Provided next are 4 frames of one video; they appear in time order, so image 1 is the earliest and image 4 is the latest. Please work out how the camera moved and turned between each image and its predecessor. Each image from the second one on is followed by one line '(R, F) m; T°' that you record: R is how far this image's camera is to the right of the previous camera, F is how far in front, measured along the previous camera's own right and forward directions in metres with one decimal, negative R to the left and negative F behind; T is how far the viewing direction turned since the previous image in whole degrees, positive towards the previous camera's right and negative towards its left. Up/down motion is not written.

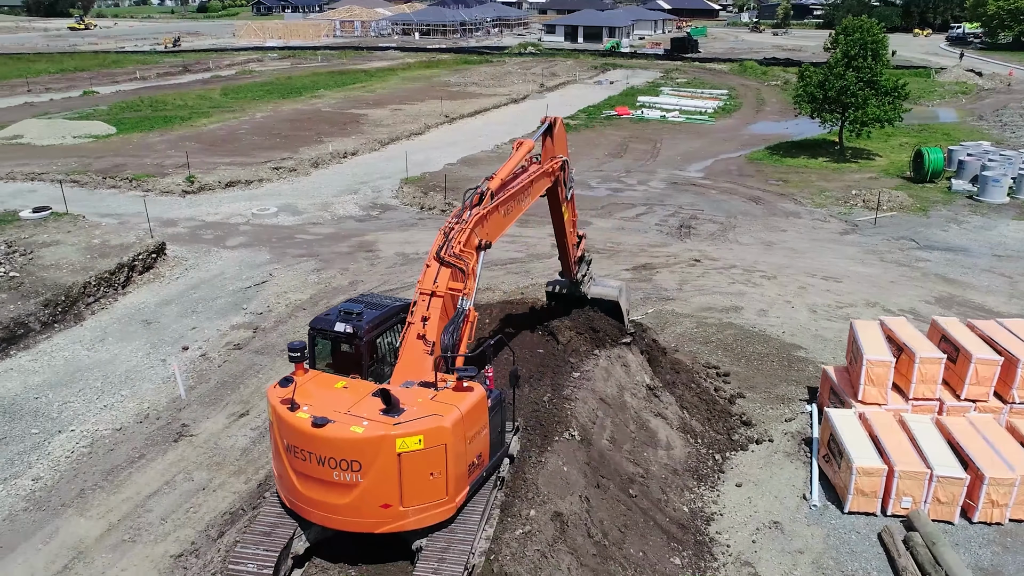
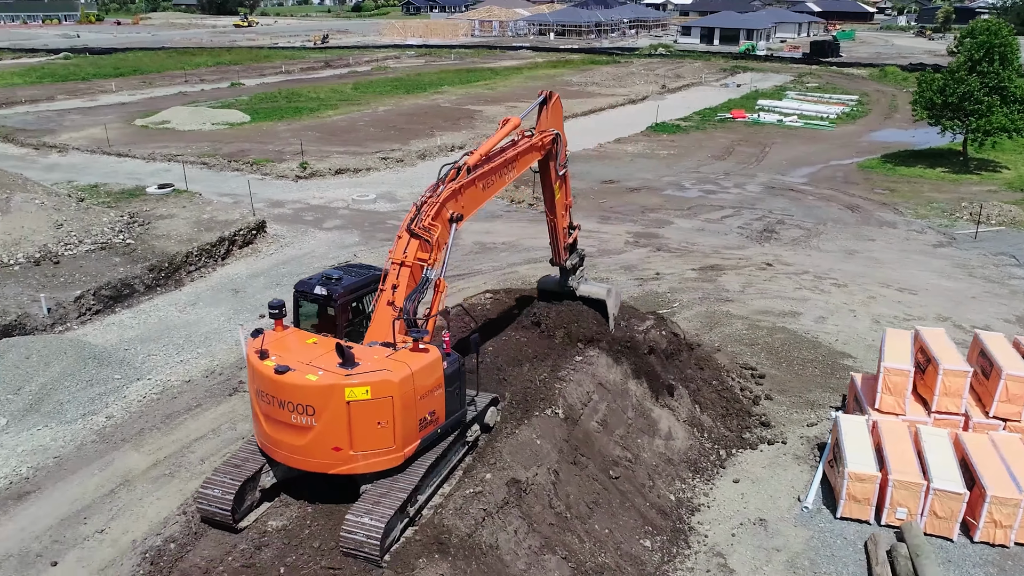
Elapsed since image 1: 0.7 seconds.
(+1.6, -0.3) m; -9°
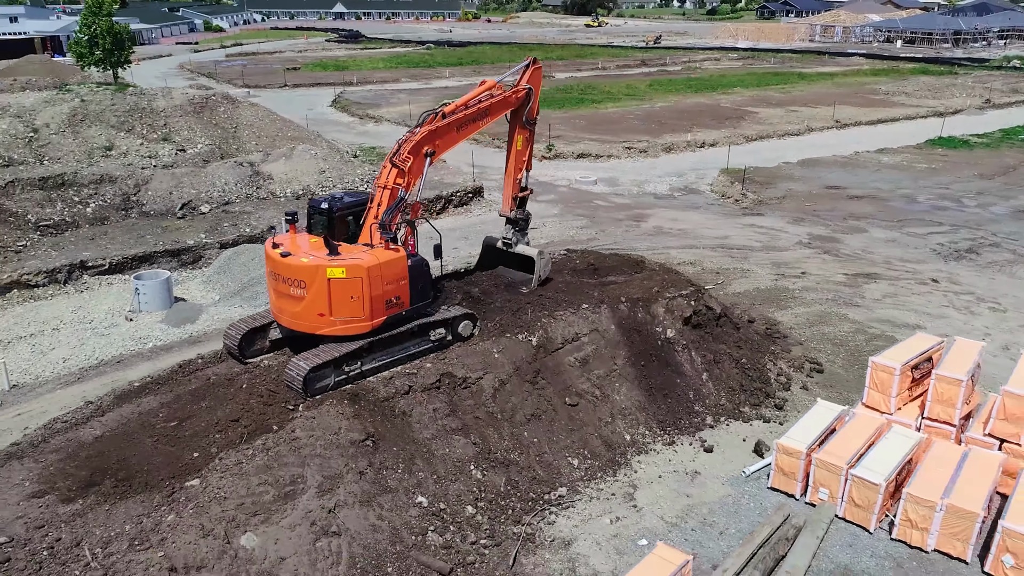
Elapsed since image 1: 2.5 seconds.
(+4.4, -0.9) m; -23°
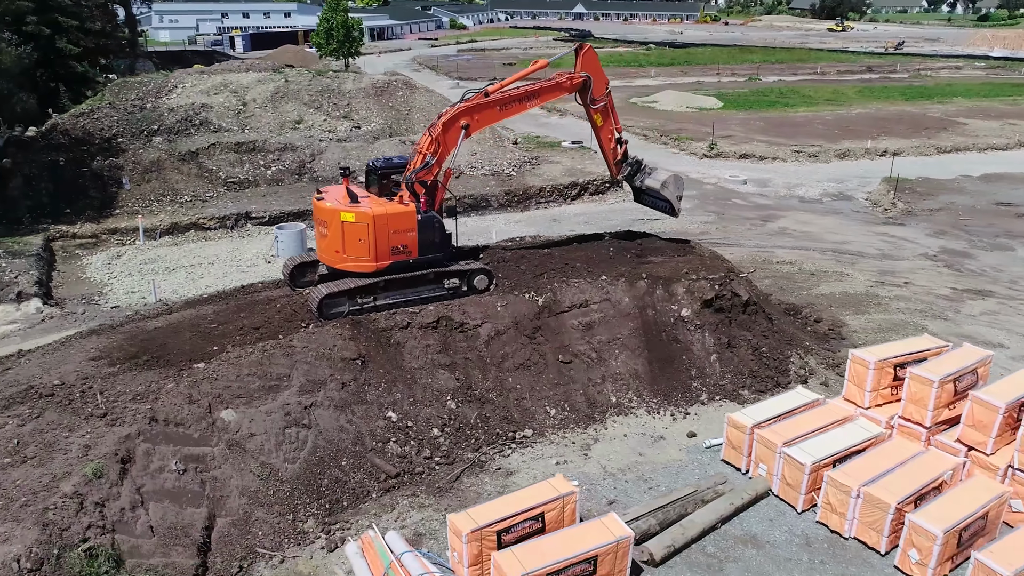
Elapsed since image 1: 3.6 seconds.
(+3.1, -0.7) m; -16°
